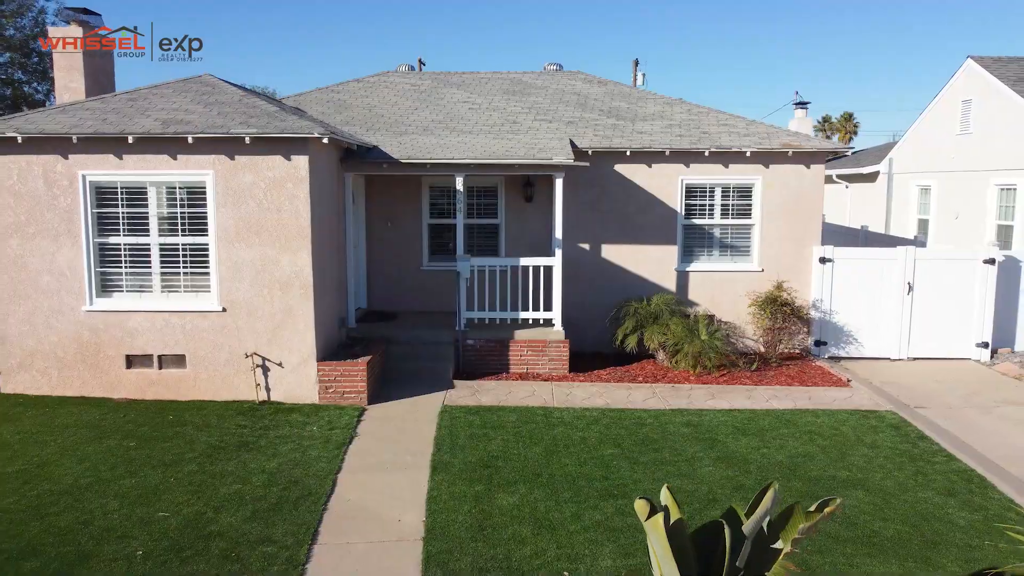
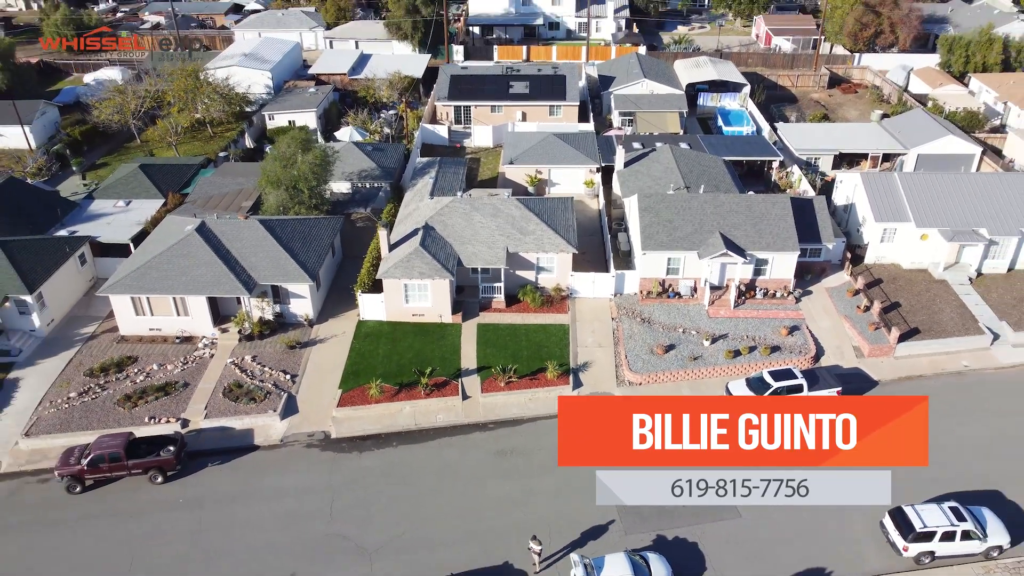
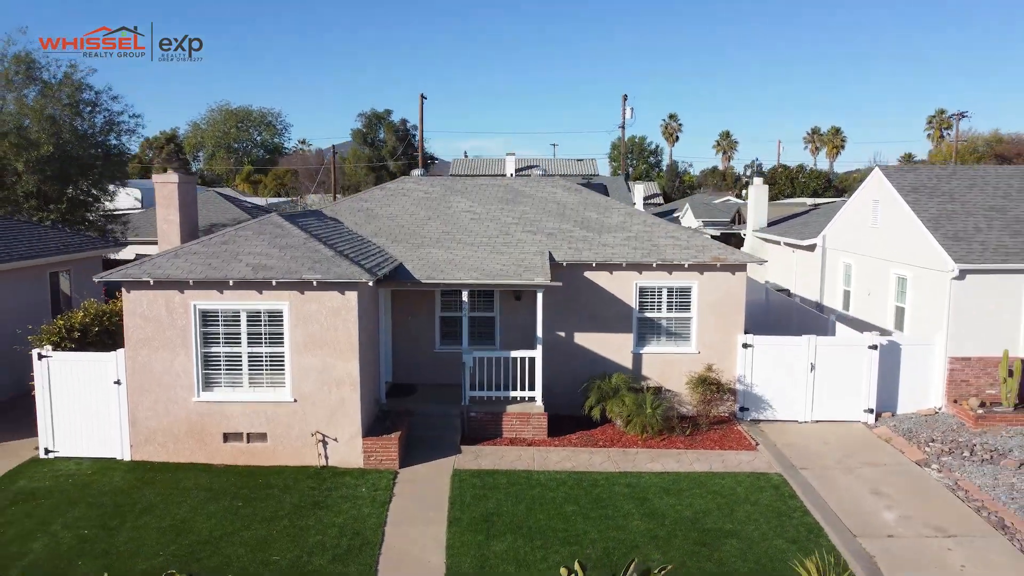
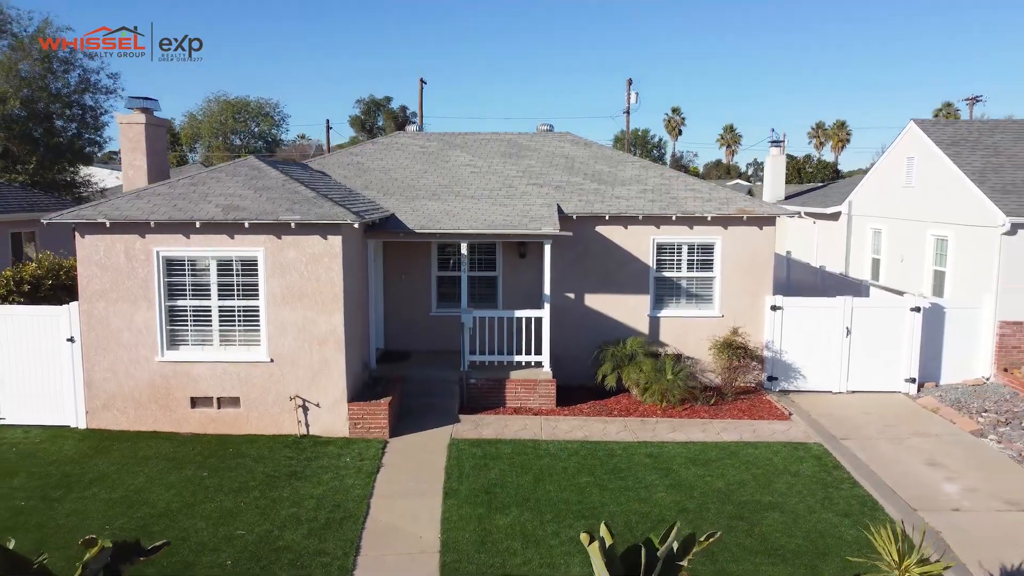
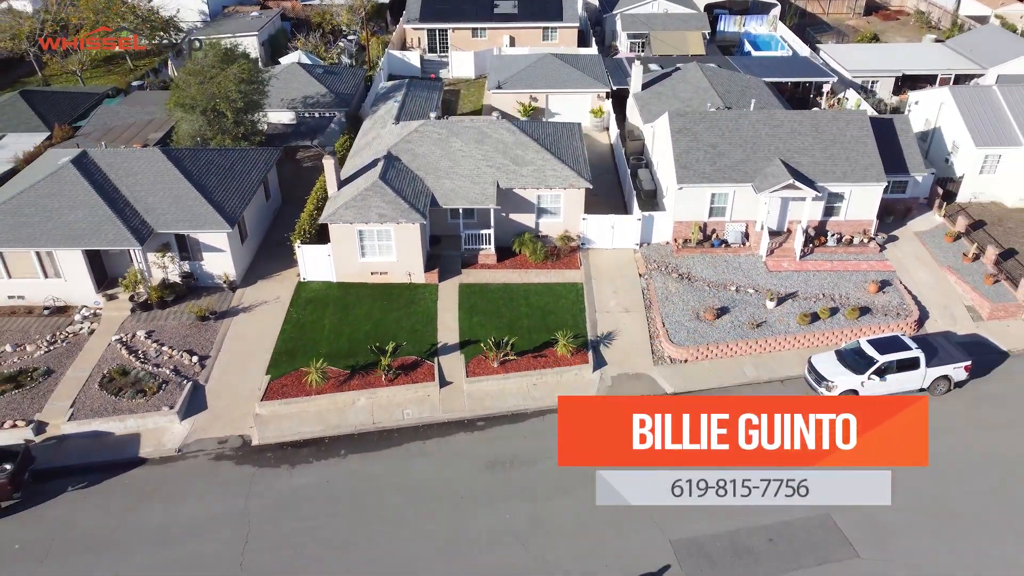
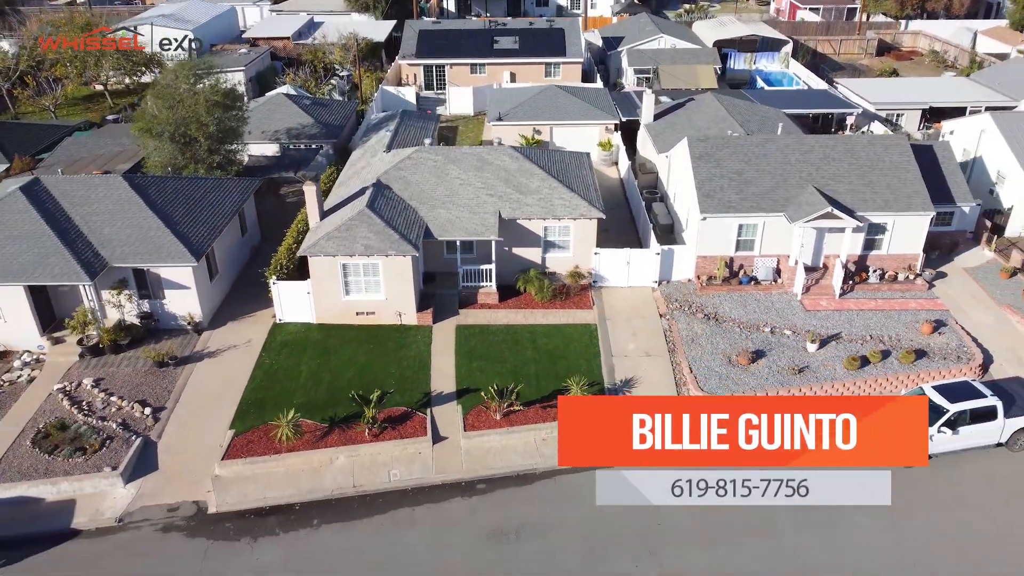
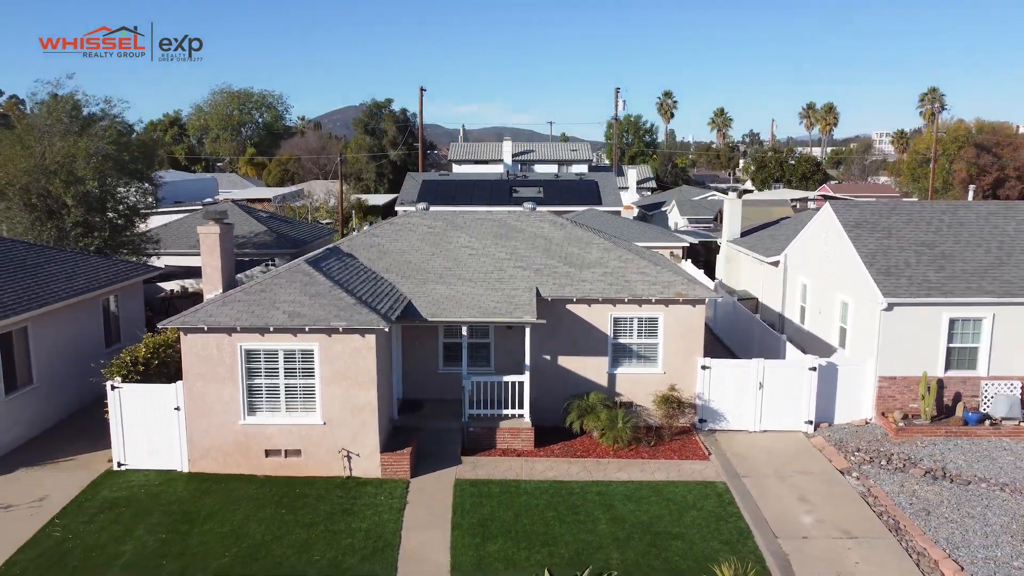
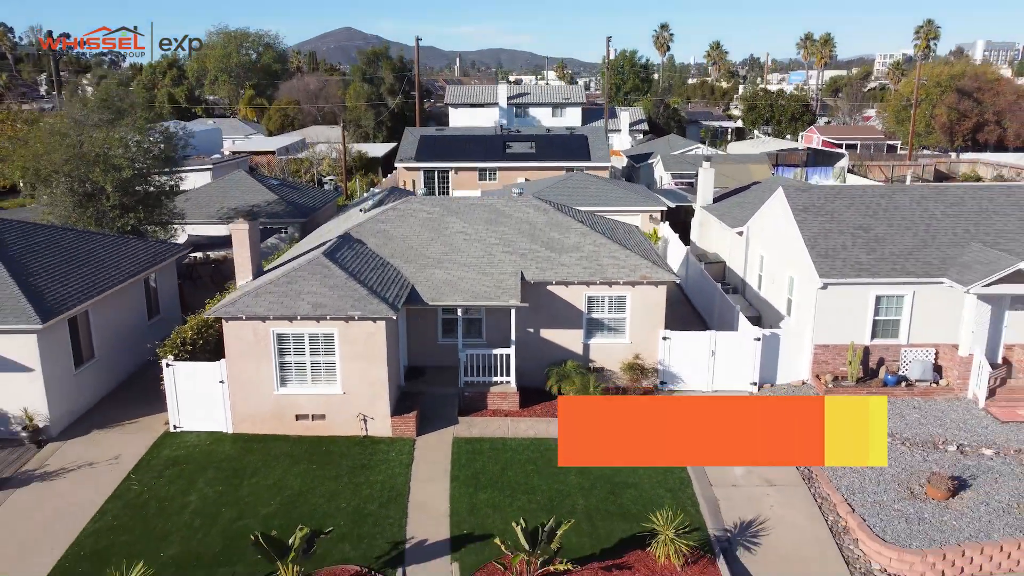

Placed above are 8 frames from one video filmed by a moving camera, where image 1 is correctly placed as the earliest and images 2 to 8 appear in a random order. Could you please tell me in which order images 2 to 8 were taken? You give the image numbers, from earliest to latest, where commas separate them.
4, 3, 7, 8, 6, 5, 2
